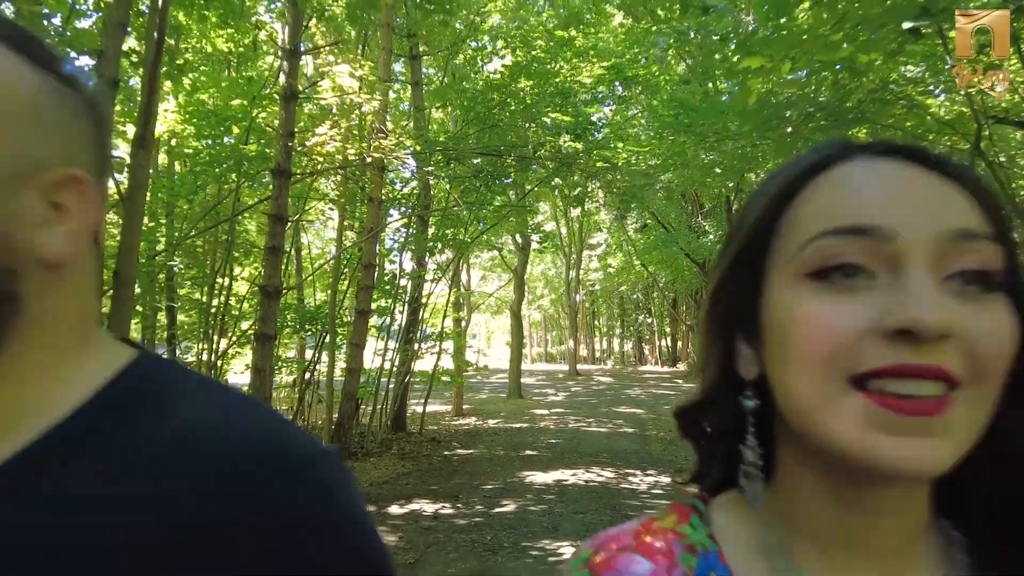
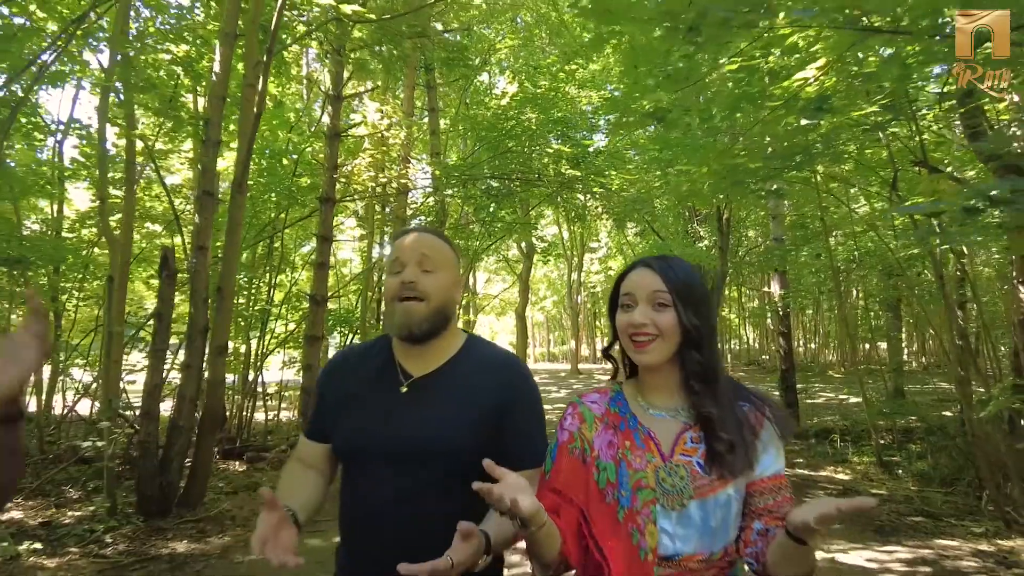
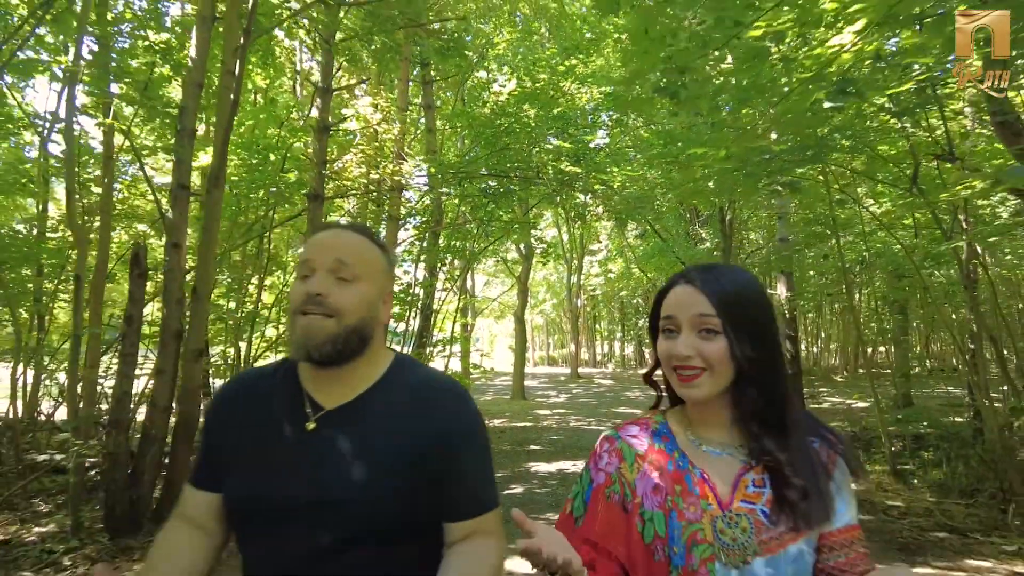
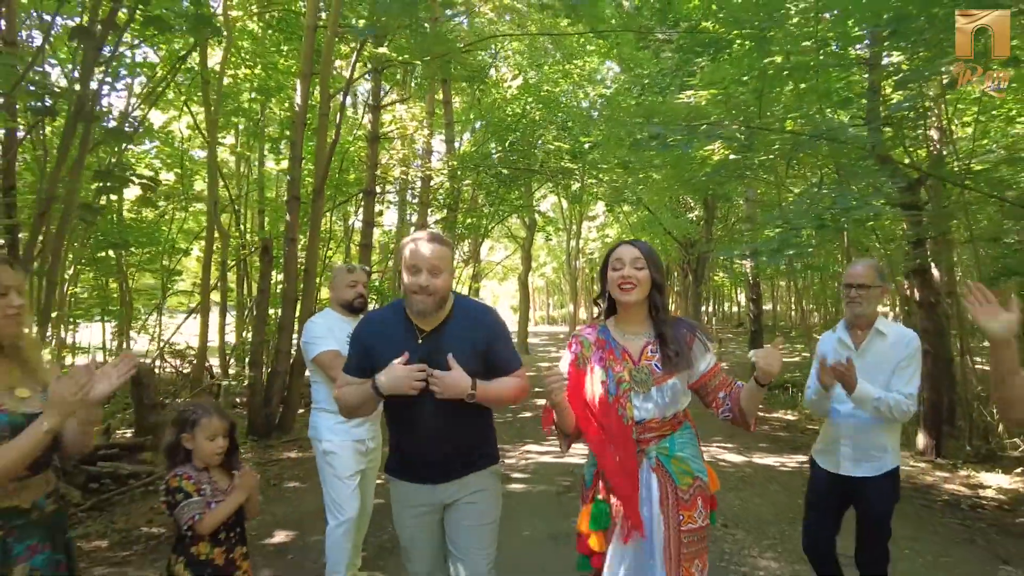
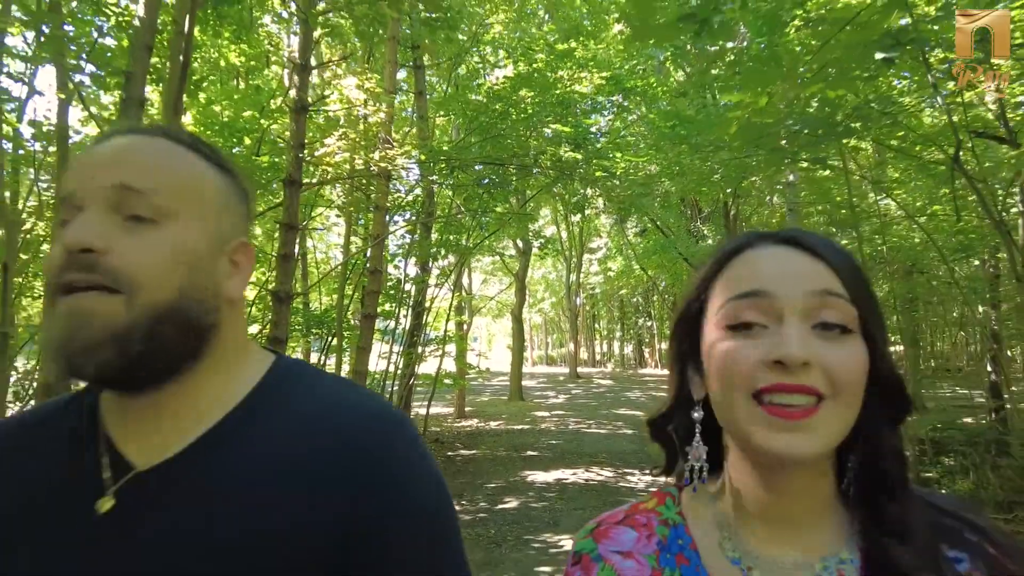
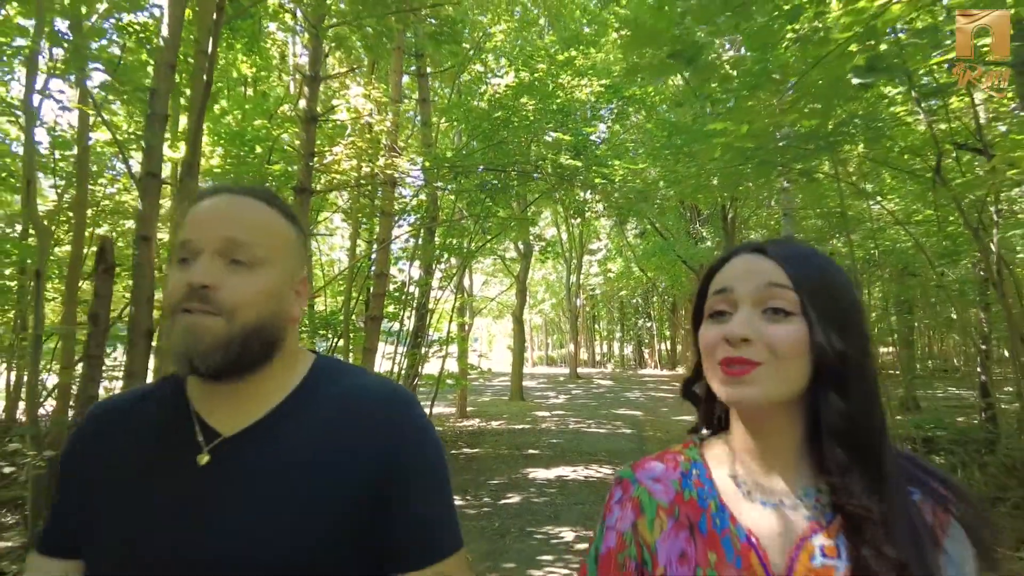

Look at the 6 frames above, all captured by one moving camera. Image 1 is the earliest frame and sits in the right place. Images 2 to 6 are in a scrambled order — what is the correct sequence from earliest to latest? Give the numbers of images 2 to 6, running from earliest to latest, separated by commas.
5, 6, 3, 2, 4
